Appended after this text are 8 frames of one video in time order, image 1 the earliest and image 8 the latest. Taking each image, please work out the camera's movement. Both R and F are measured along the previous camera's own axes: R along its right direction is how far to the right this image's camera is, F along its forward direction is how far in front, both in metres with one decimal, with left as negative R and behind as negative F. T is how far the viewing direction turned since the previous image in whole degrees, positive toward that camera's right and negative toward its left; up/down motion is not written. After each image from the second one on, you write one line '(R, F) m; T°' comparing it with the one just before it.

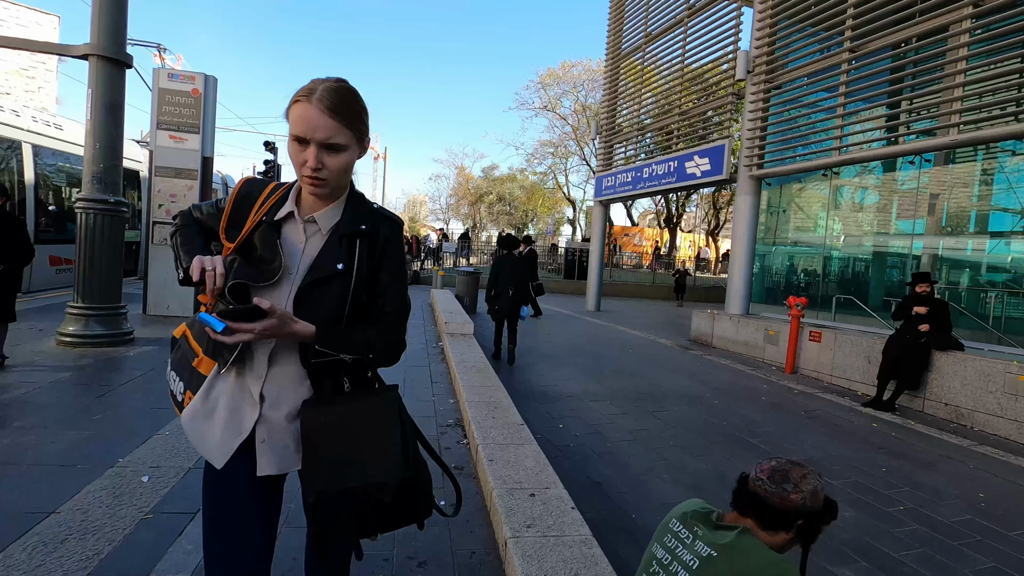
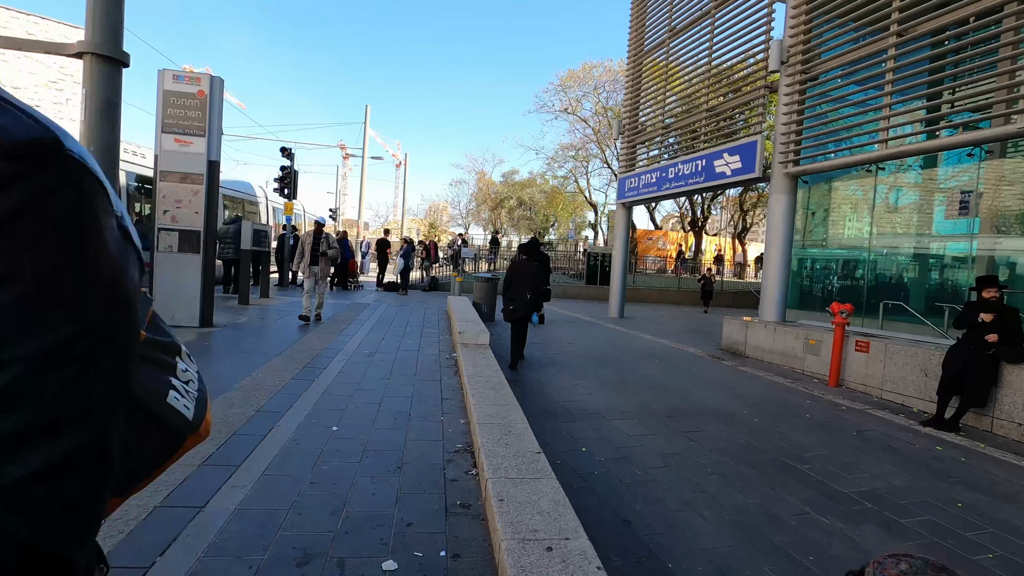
(0.0, +0.5) m; -2°
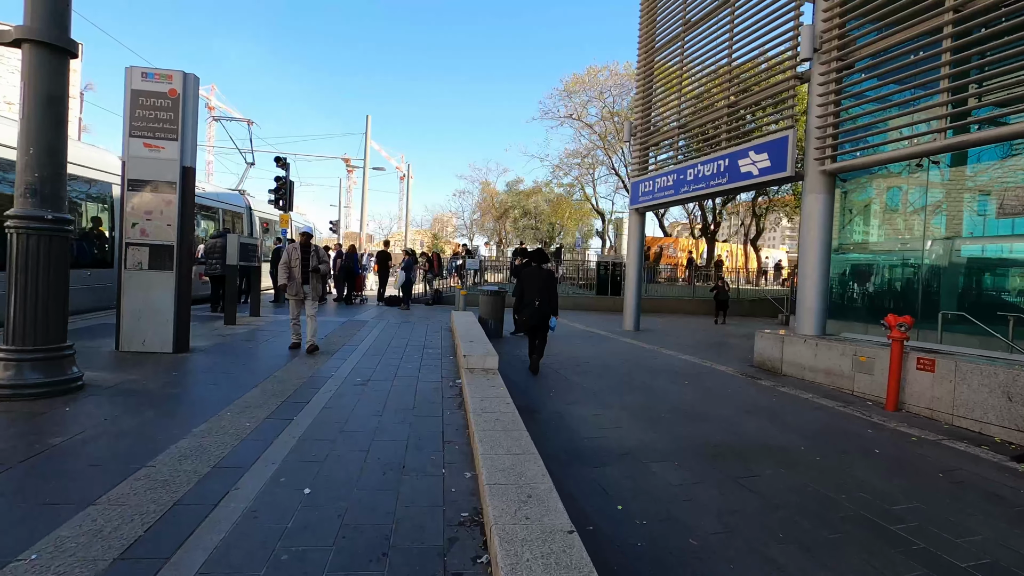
(-0.1, +0.9) m; -1°
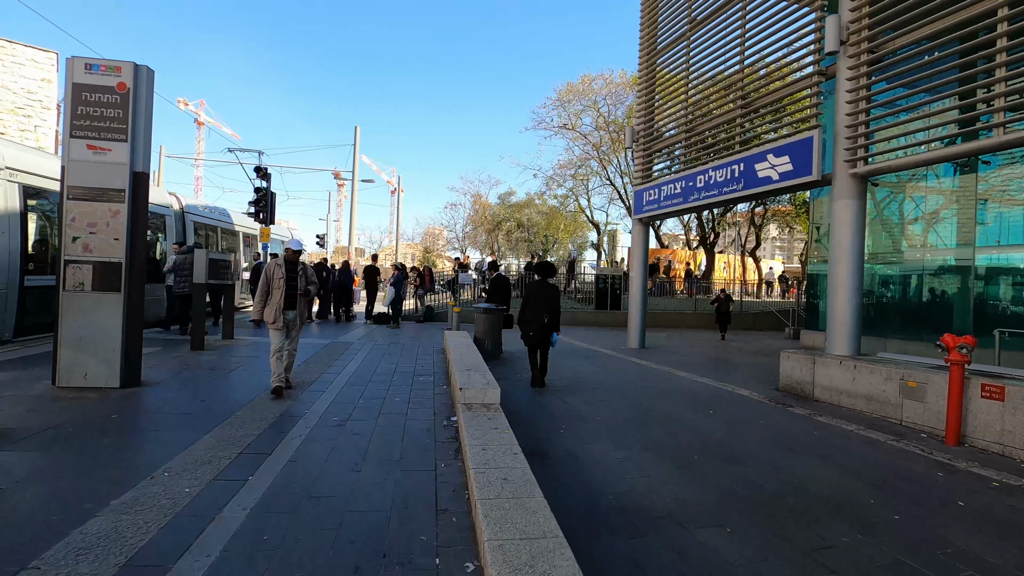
(-0.1, +0.9) m; +1°
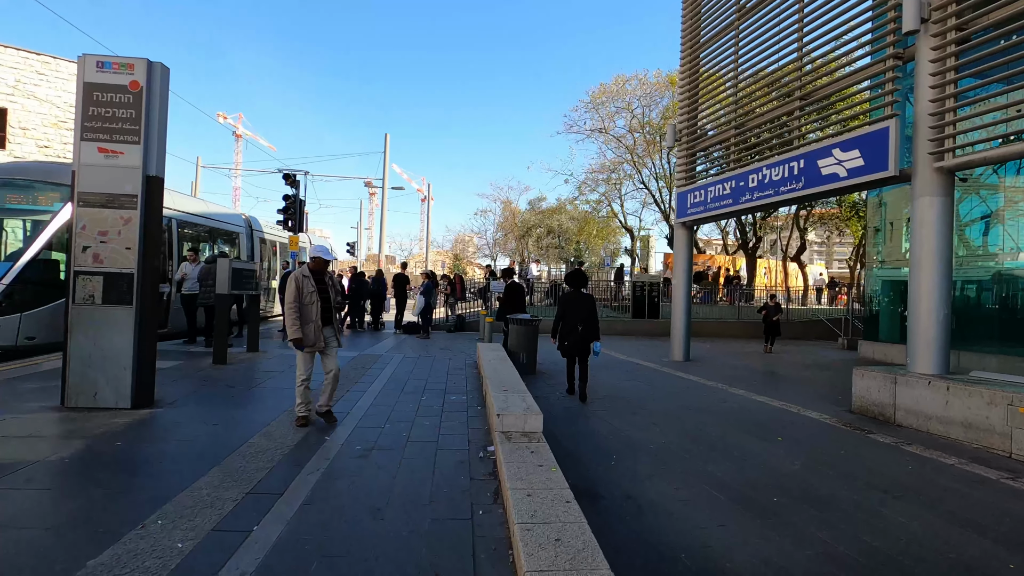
(-0.1, +0.6) m; -3°
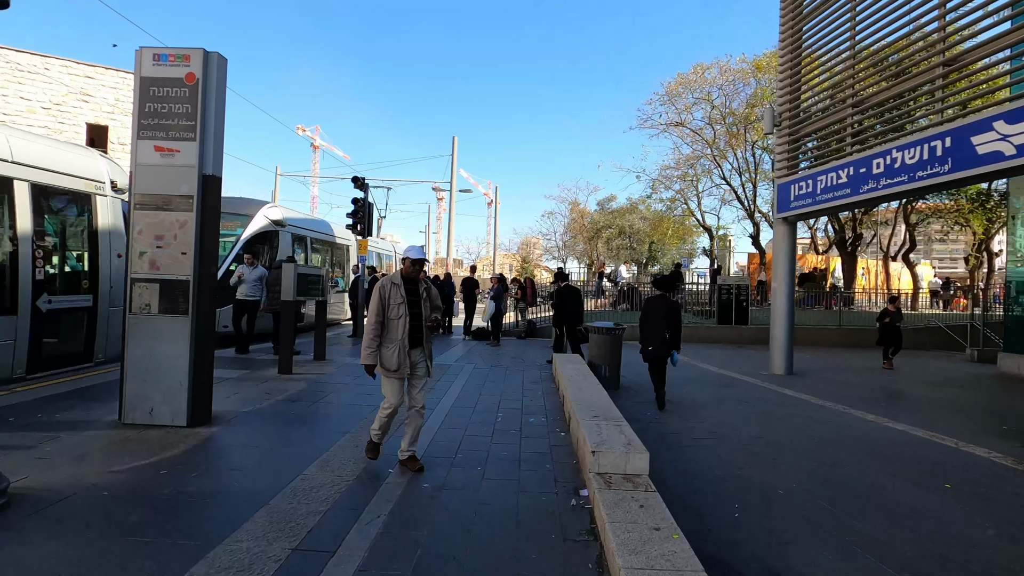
(-0.2, +0.8) m; -7°
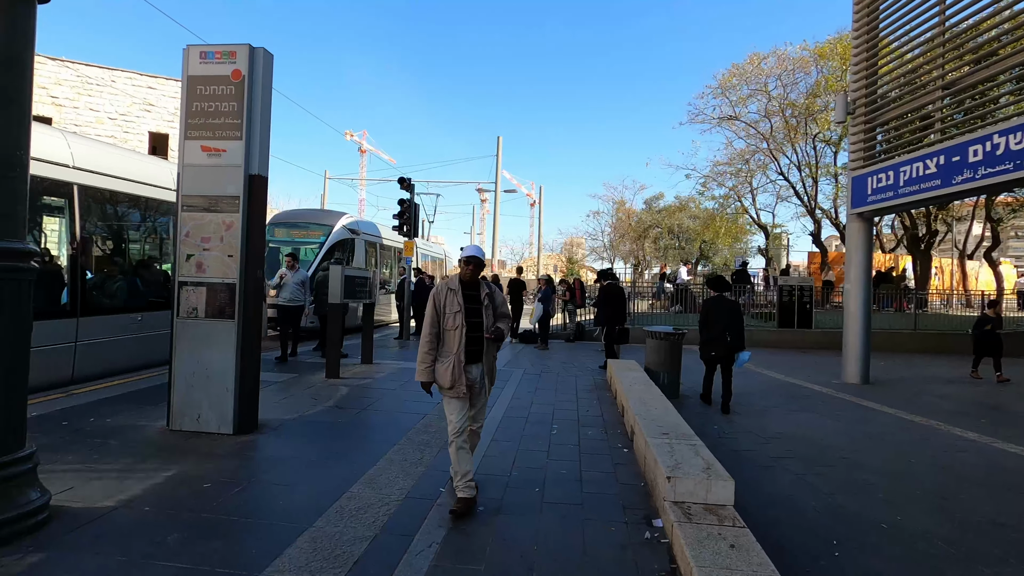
(-0.1, +0.4) m; -5°
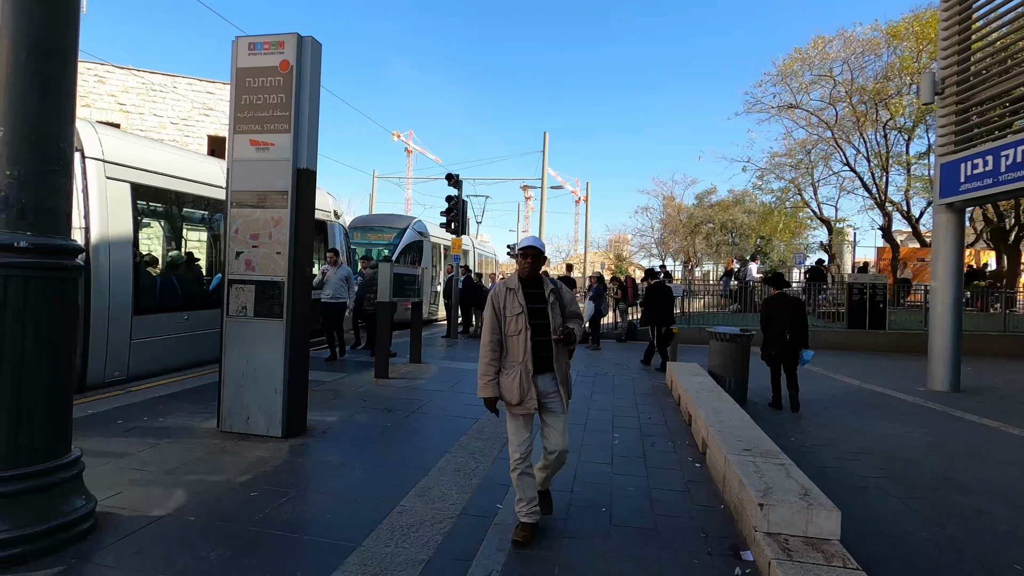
(-0.1, +0.3) m; -5°
